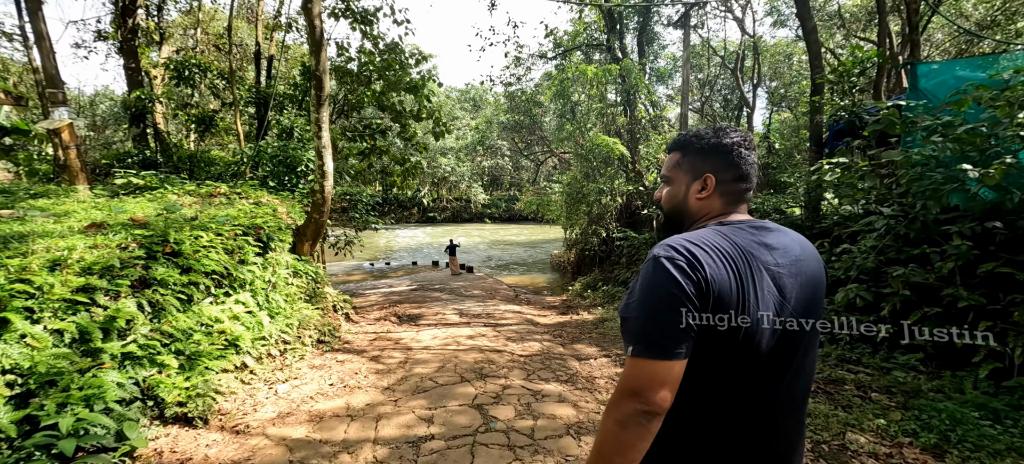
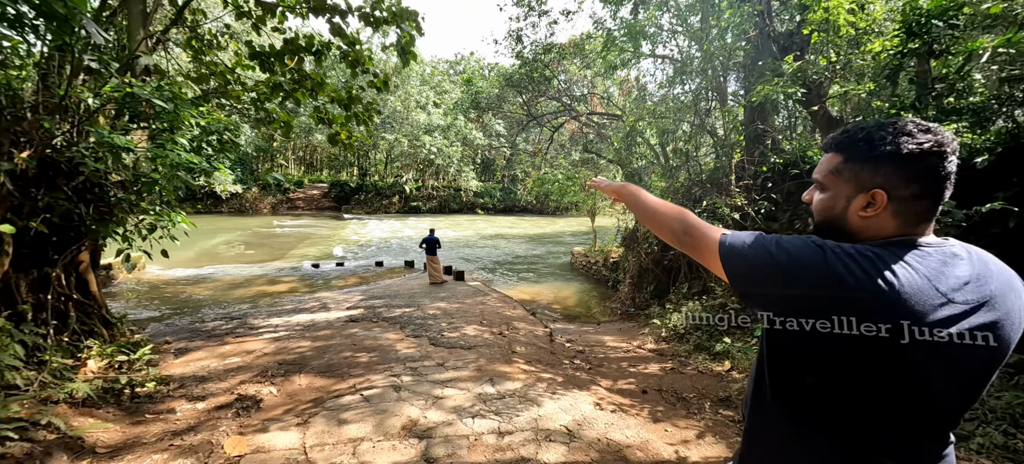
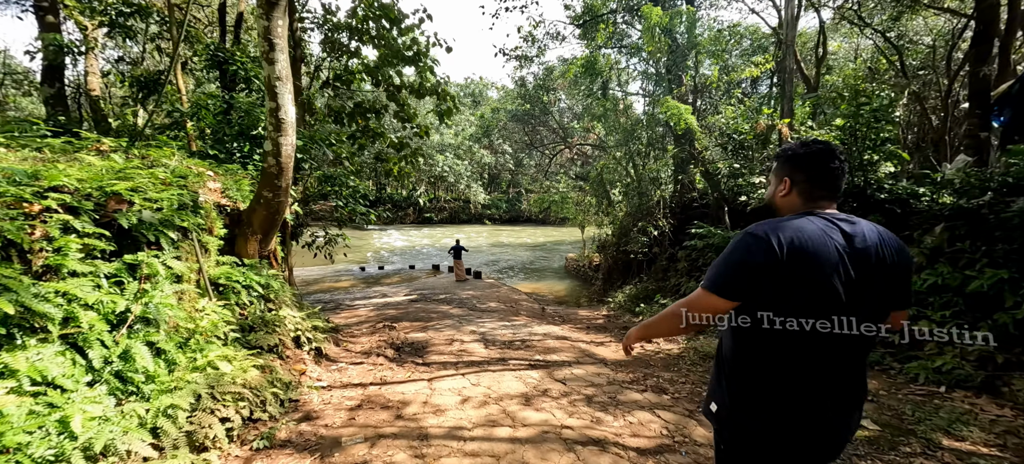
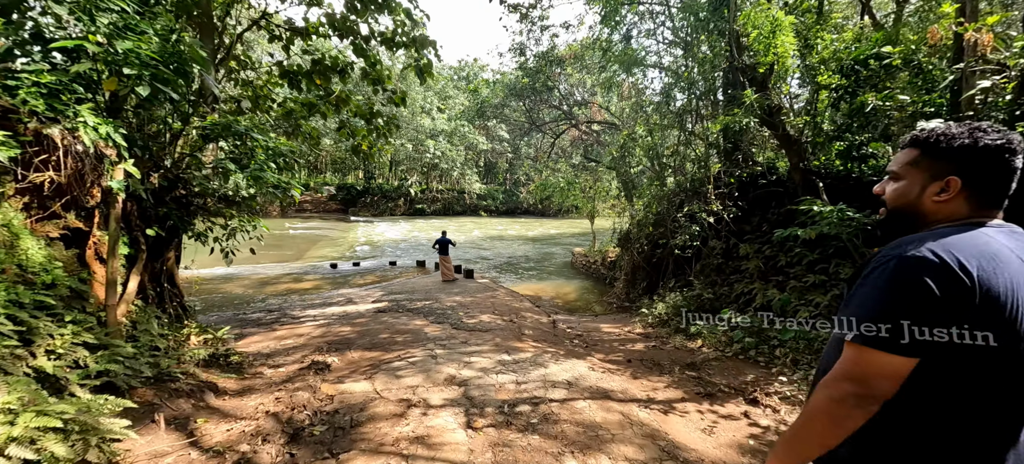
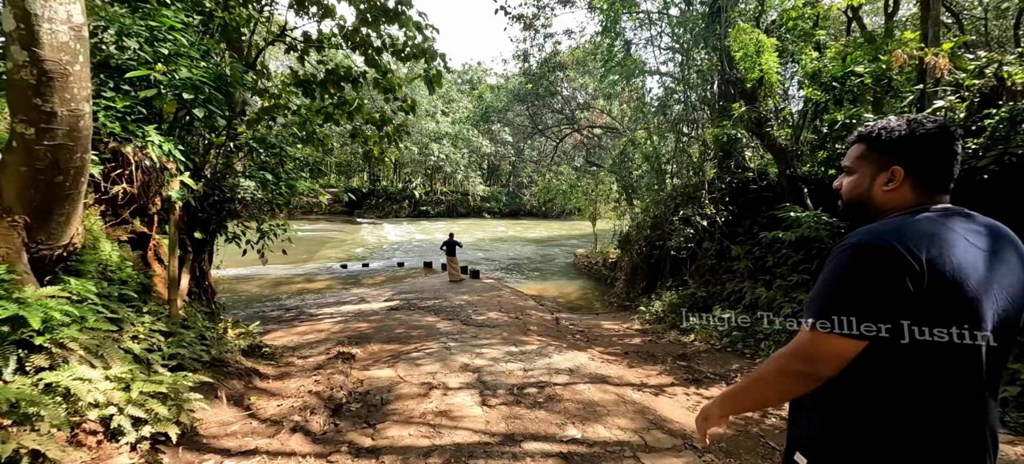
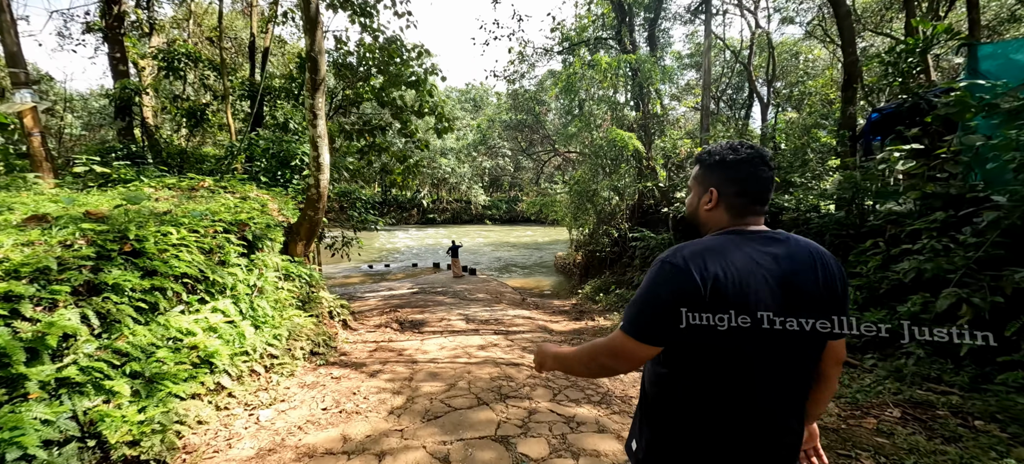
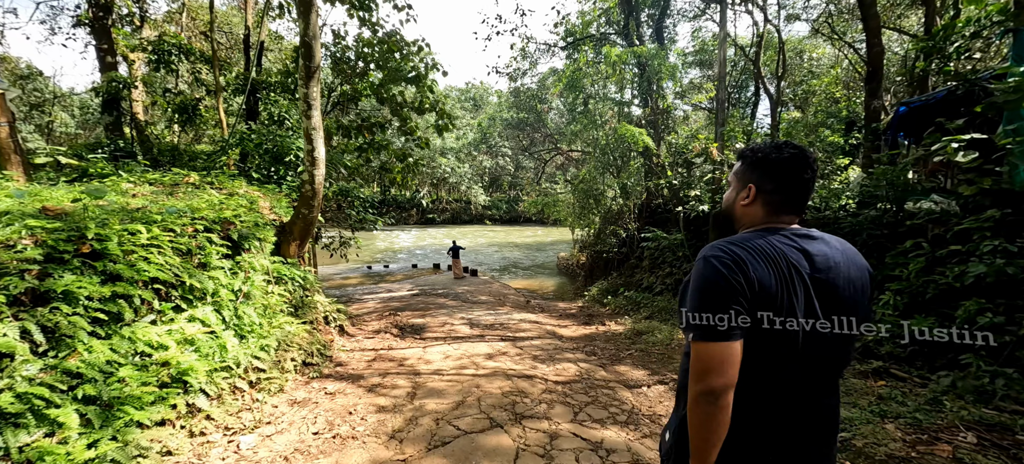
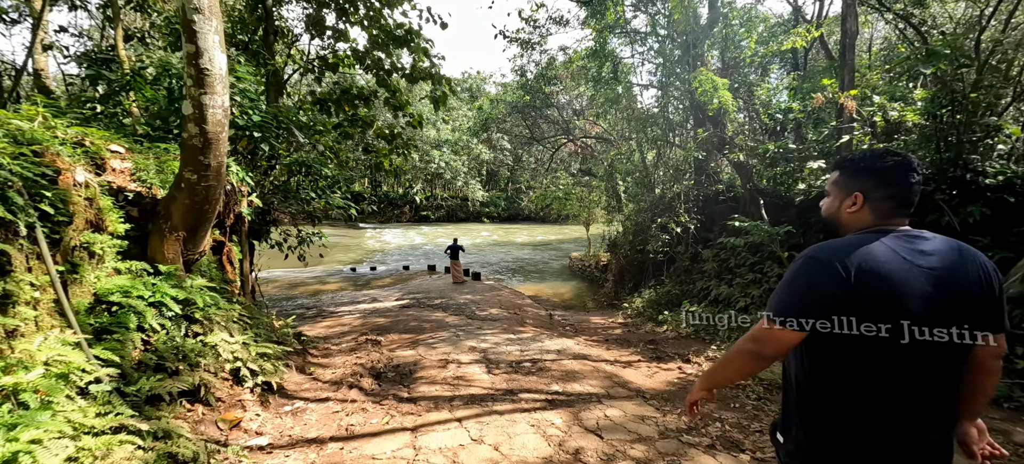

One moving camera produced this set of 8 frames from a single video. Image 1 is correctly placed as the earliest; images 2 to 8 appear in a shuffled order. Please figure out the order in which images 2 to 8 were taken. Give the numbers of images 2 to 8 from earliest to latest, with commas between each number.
6, 7, 3, 8, 5, 4, 2
